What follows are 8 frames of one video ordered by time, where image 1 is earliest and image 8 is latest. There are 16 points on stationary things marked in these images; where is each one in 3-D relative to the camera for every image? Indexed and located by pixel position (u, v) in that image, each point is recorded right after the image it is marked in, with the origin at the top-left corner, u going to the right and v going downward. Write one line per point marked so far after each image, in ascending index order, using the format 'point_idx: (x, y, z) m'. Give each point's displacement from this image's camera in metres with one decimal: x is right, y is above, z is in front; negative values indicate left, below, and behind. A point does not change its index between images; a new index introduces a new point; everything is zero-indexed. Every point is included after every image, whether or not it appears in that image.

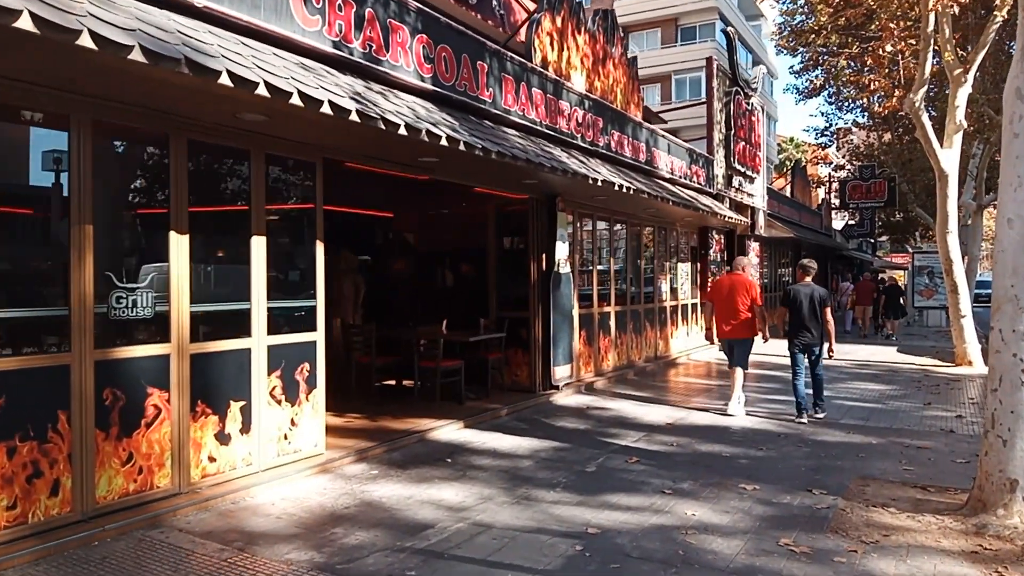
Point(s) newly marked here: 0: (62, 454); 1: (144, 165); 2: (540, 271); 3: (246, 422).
0: (-2.6, -1.0, +4.5) m
1: (-2.4, +0.8, +5.0) m
2: (+0.4, +0.2, +10.1) m
3: (-2.0, -1.0, +5.7) m
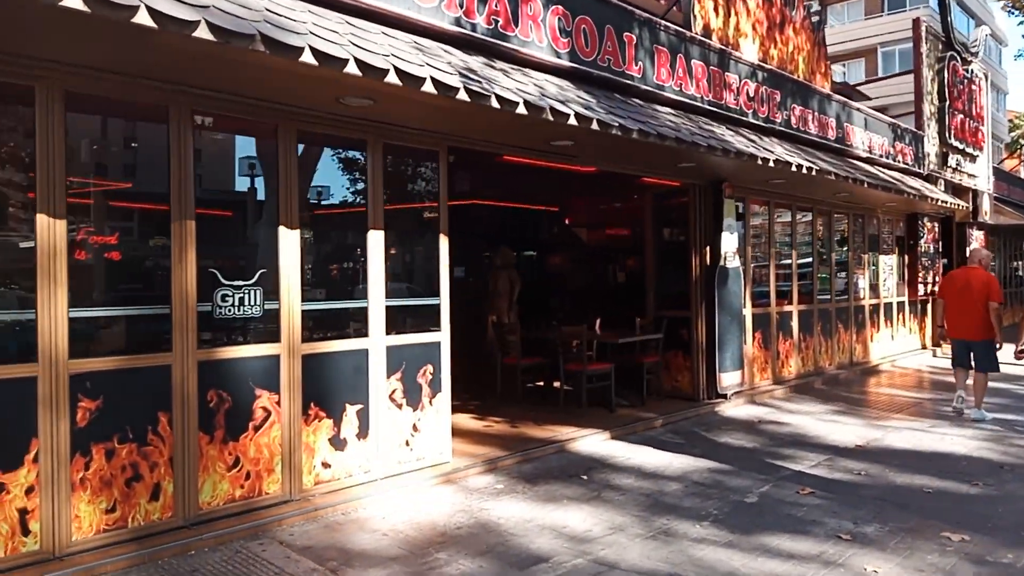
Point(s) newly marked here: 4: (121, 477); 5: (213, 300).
0: (-2.0, -1.0, +4.3) m
1: (-1.6, +0.8, +4.8) m
2: (+2.3, +0.3, +9.0) m
3: (-1.0, -1.0, +5.4) m
4: (-2.1, -1.0, +4.2) m
5: (-1.8, -0.1, +4.6) m
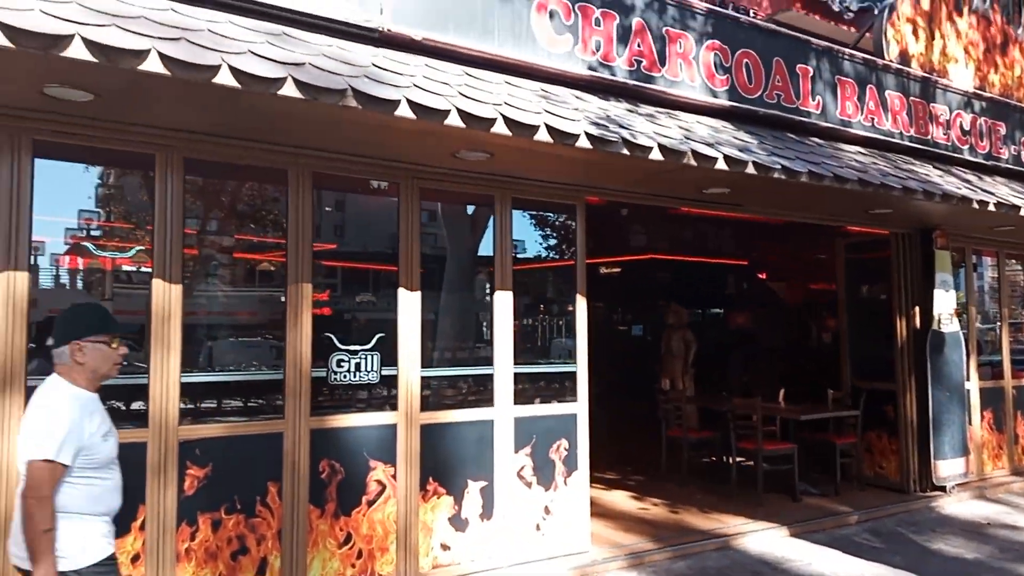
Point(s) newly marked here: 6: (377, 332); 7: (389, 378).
0: (-1.3, -1.3, +4.1) m
1: (-0.9, +0.4, +4.6) m
2: (+4.0, -0.4, +7.7) m
3: (-0.1, -1.4, +4.9) m
4: (-1.5, -1.4, +4.0) m
5: (-1.1, -0.4, +4.4) m
6: (-0.8, -0.3, +4.6) m
7: (-0.7, -0.5, +4.6) m
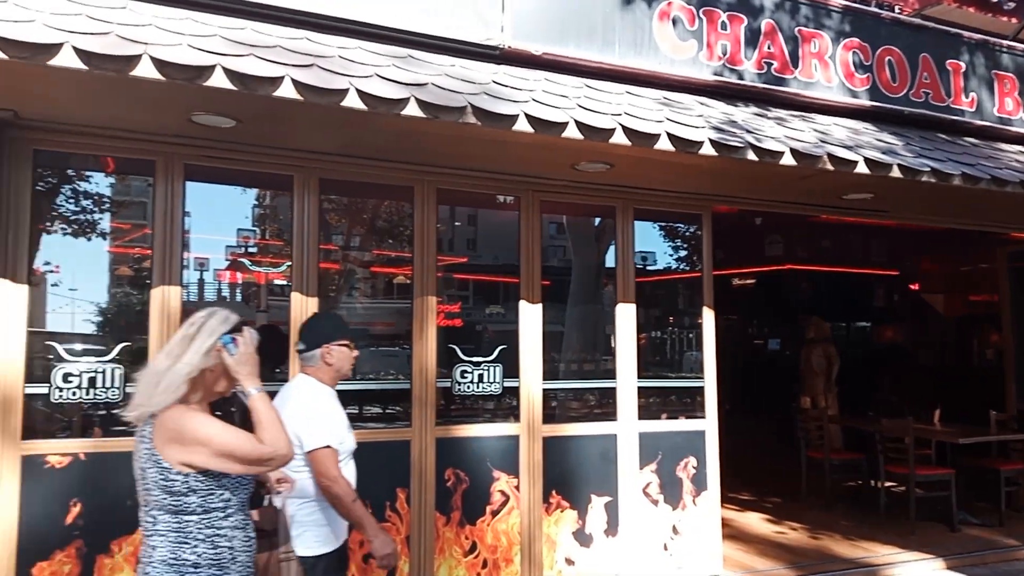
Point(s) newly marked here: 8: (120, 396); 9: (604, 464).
0: (-0.7, -1.4, +4.3) m
1: (-0.1, +0.3, +4.7) m
2: (+5.2, -0.5, +6.9) m
3: (+0.6, -1.5, +4.8) m
4: (-0.9, -1.4, +4.2) m
5: (-0.4, -0.5, +4.5) m
6: (-0.1, -0.3, +4.7) m
7: (0.0, -0.6, +4.7) m
8: (-2.0, -0.5, +3.8) m
9: (+0.6, -1.1, +4.8) m
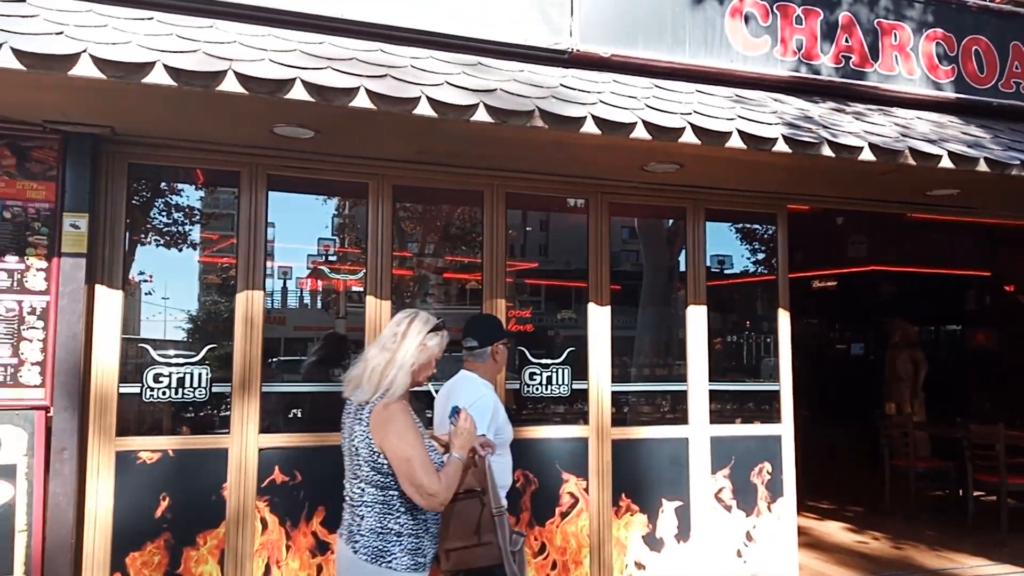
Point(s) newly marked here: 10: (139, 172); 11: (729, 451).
0: (-0.3, -1.4, +4.4) m
1: (+0.3, +0.3, +4.7) m
2: (+5.8, -0.5, +6.4) m
3: (+1.1, -1.5, +4.8) m
4: (-0.5, -1.5, +4.3) m
5: (+0.1, -0.5, +4.6) m
6: (+0.4, -0.4, +4.7) m
7: (+0.4, -0.6, +4.7) m
8: (-1.6, -0.6, +4.0) m
9: (+1.0, -1.1, +4.8) m
10: (-2.0, +0.6, +4.0) m
11: (+1.4, -1.0, +4.9) m
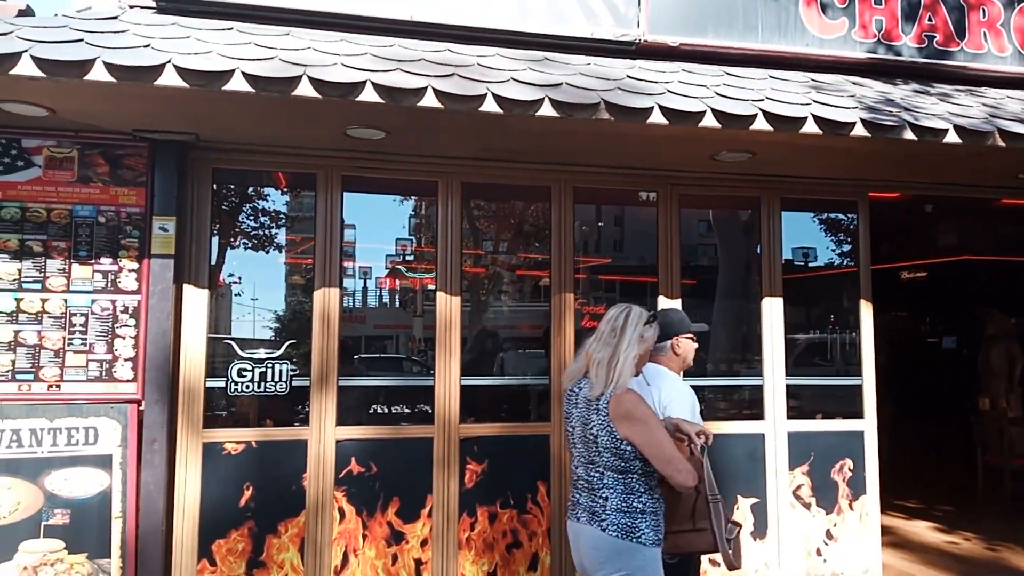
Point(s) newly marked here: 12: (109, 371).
0: (+0.2, -1.4, +4.4) m
1: (+0.7, +0.4, +4.7) m
2: (+6.4, -0.4, +5.8) m
3: (+1.5, -1.5, +4.7) m
4: (-0.1, -1.4, +4.3) m
5: (+0.5, -0.5, +4.6) m
6: (+0.8, -0.3, +4.6) m
7: (+0.9, -0.6, +4.6) m
8: (-1.2, -0.6, +4.1) m
9: (+1.5, -1.1, +4.7) m
10: (-1.6, +0.6, +4.2) m
11: (+1.8, -1.0, +4.7) m
12: (-2.0, -0.4, +3.9) m
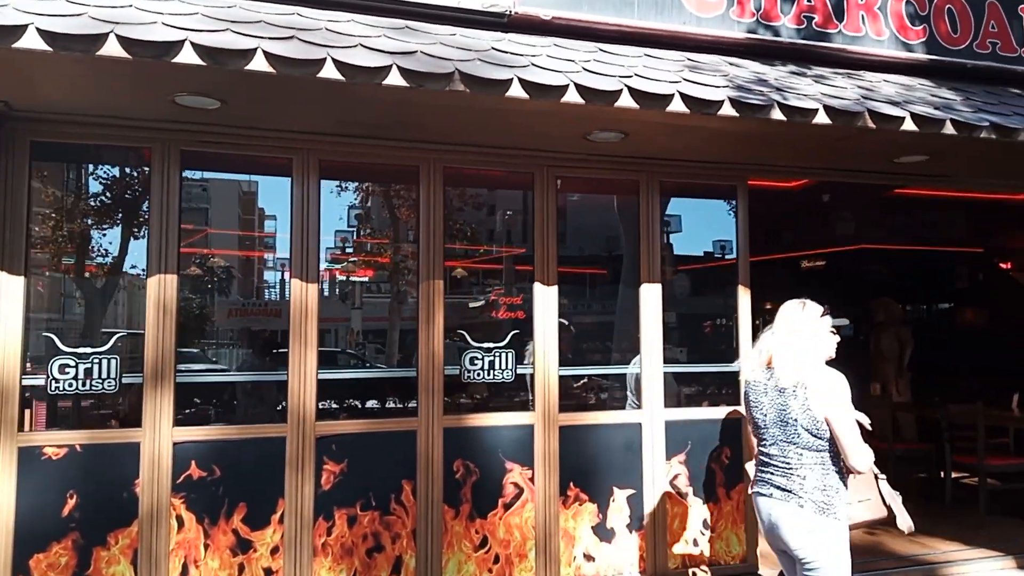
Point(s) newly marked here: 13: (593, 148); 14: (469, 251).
0: (-0.6, -1.3, +4.1) m
1: (0.0, +0.5, +4.5) m
2: (+5.5, -0.3, +6.1) m
3: (+0.8, -1.4, +4.5) m
4: (-0.8, -1.4, +4.0) m
5: (-0.3, -0.4, +4.3) m
6: (0.0, -0.2, +4.4) m
7: (+0.1, -0.5, +4.4) m
8: (-1.9, -0.5, +3.7) m
9: (+0.7, -1.0, +4.5) m
10: (-2.3, +0.7, +3.7) m
11: (+1.1, -0.9, +4.6) m
12: (-2.7, -0.4, +3.4) m
13: (+0.5, +0.8, +4.4) m
14: (-0.2, +0.2, +4.4) m
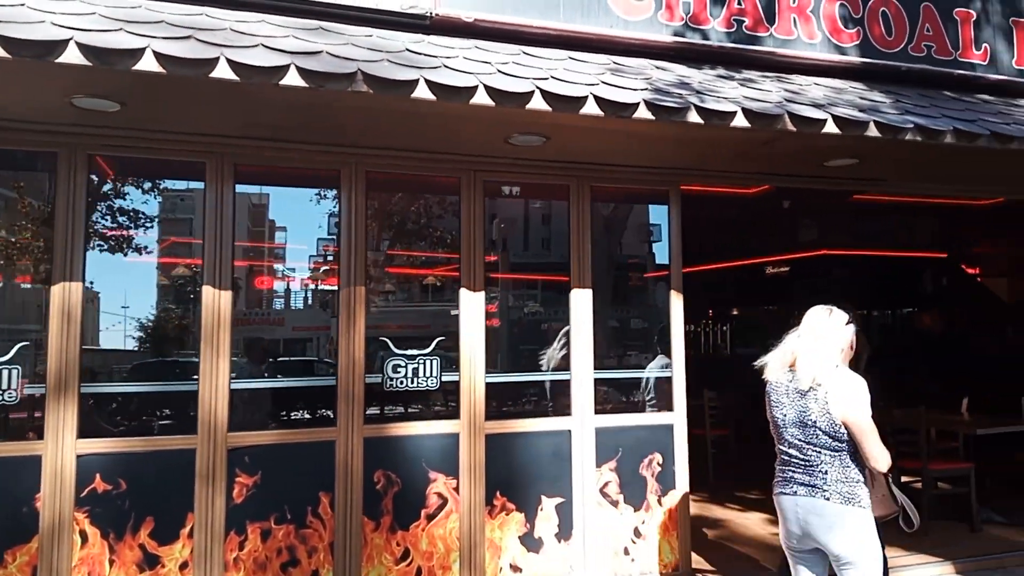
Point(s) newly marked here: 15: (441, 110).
0: (-1.0, -1.3, +4.0) m
1: (-0.5, +0.4, +4.4) m
2: (+5.0, -0.3, +6.1) m
3: (+0.4, -1.4, +4.5) m
4: (-1.2, -1.4, +3.9) m
5: (-0.7, -0.5, +4.2) m
6: (-0.4, -0.3, +4.3) m
7: (-0.3, -0.5, +4.3) m
8: (-2.3, -0.5, +3.6) m
9: (+0.3, -1.0, +4.4) m
10: (-2.7, +0.6, +3.6) m
11: (+0.7, -0.9, +4.6) m
12: (-3.1, -0.4, +3.3) m
13: (0.0, +0.8, +4.3) m
14: (-0.7, +0.2, +4.3) m
15: (-0.3, +0.8, +3.5) m
